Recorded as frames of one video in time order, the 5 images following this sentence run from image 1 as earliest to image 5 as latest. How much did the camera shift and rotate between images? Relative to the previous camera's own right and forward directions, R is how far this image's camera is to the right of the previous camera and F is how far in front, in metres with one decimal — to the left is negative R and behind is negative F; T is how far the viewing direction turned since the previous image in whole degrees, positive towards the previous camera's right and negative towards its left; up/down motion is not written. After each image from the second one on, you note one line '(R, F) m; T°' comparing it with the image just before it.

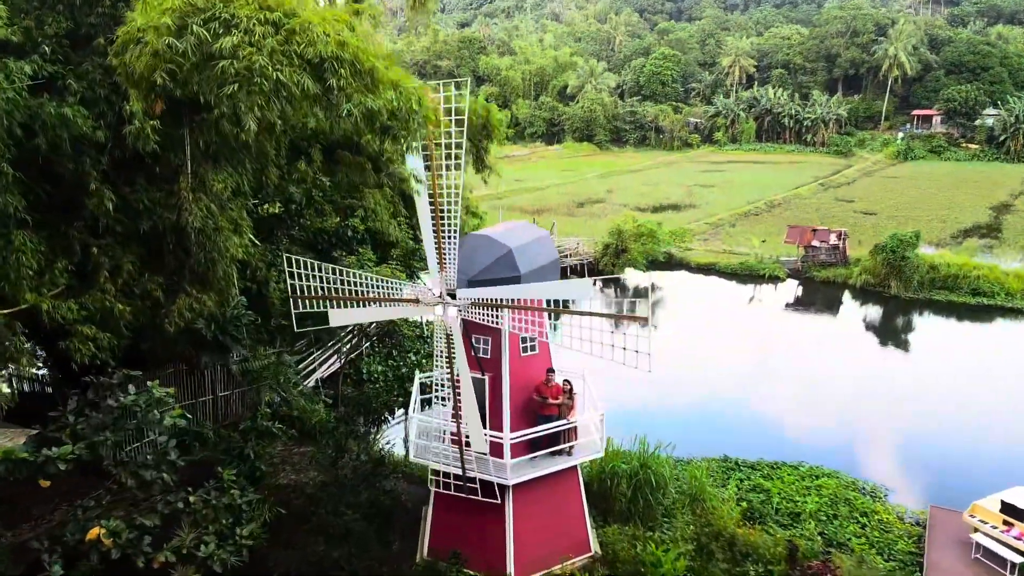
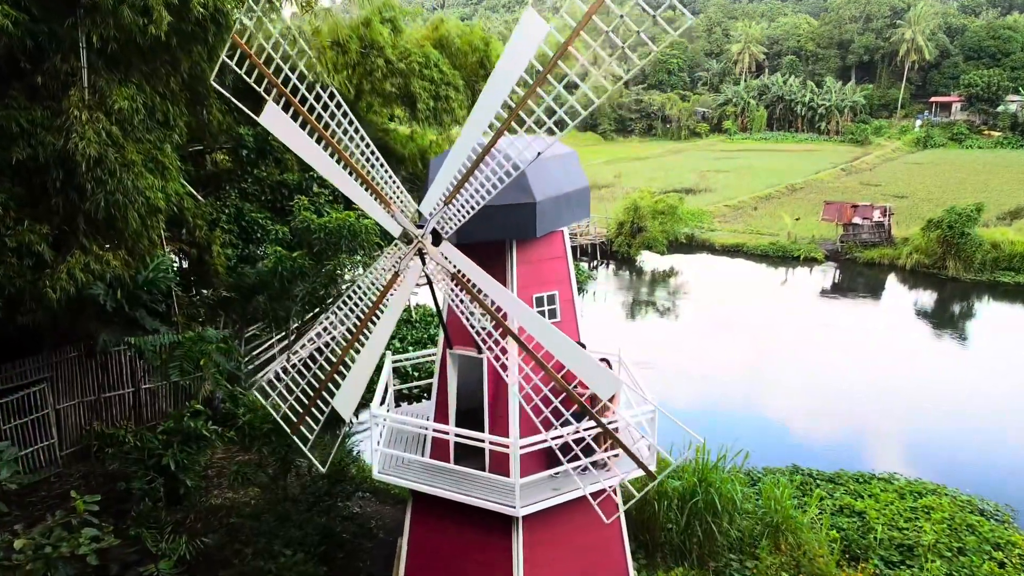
(0.0, +1.5) m; 0°
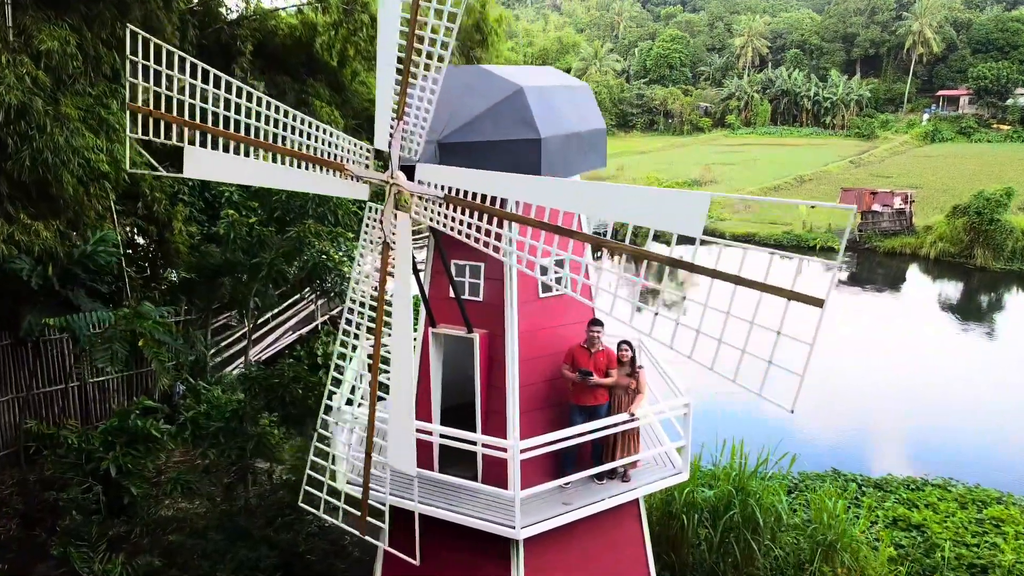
(0.0, +0.6) m; 0°
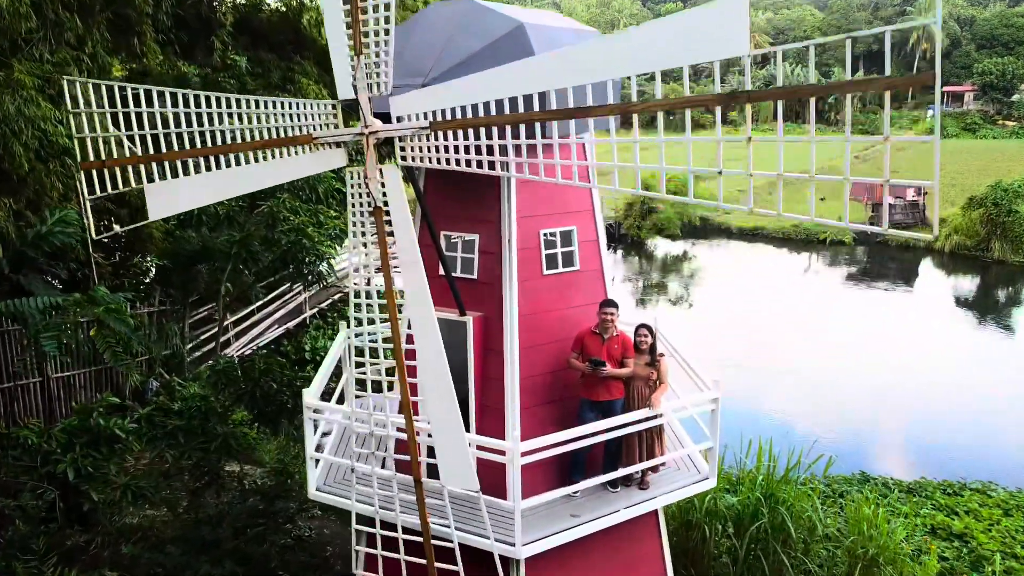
(0.0, +0.4) m; 0°
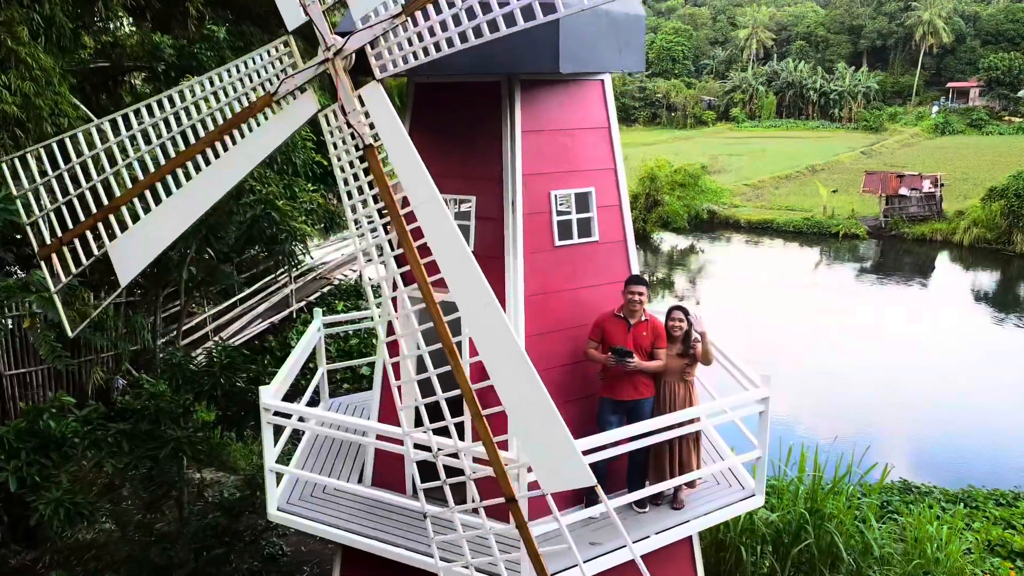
(0.0, +0.4) m; 0°
